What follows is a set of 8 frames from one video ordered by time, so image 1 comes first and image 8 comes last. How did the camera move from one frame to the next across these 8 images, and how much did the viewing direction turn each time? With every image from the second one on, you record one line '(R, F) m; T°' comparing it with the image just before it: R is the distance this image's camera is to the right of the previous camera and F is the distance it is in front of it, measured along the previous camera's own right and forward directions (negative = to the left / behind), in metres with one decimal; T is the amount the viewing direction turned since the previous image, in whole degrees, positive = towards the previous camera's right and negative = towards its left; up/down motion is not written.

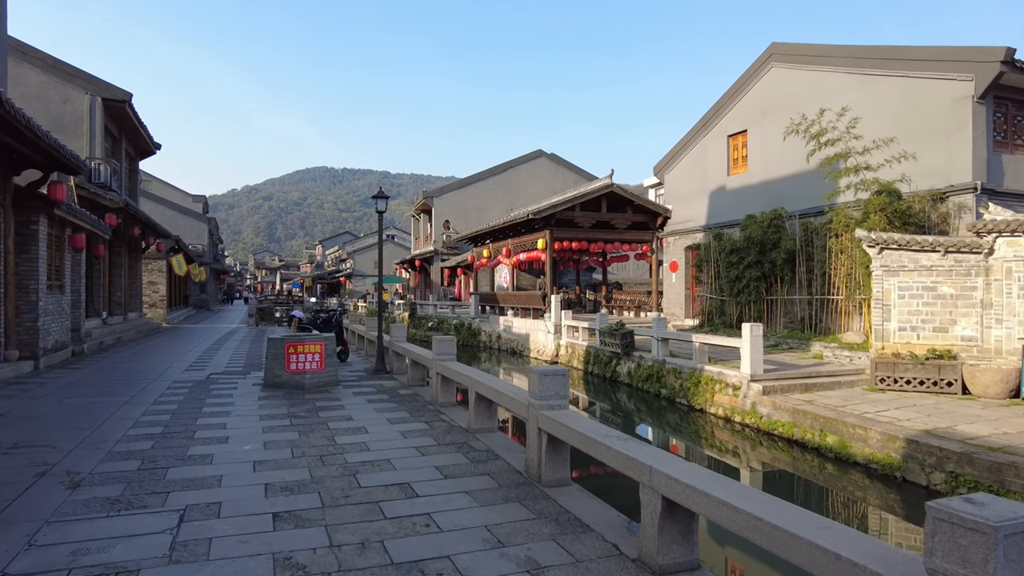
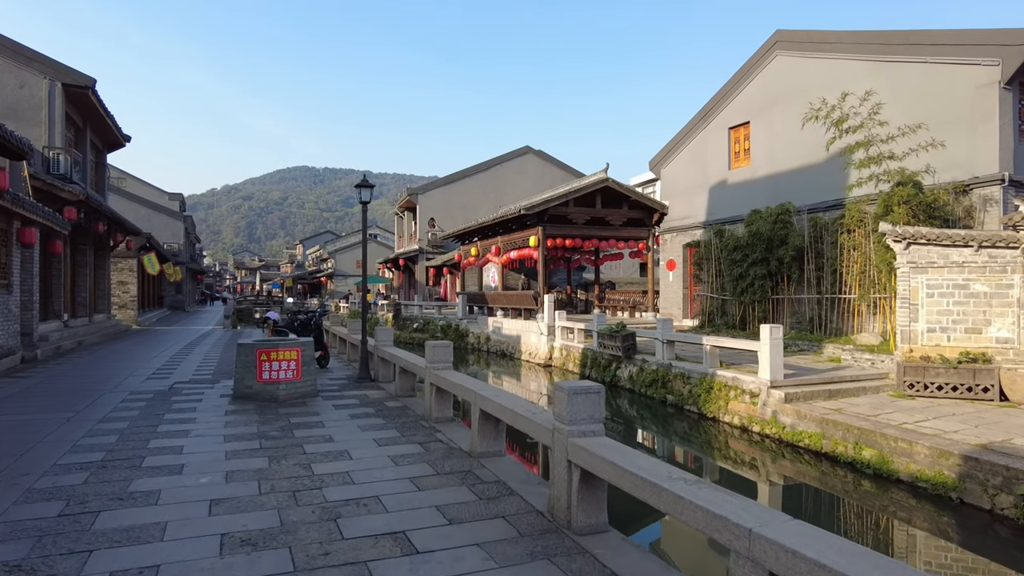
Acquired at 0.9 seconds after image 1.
(-0.2, +0.7) m; +2°
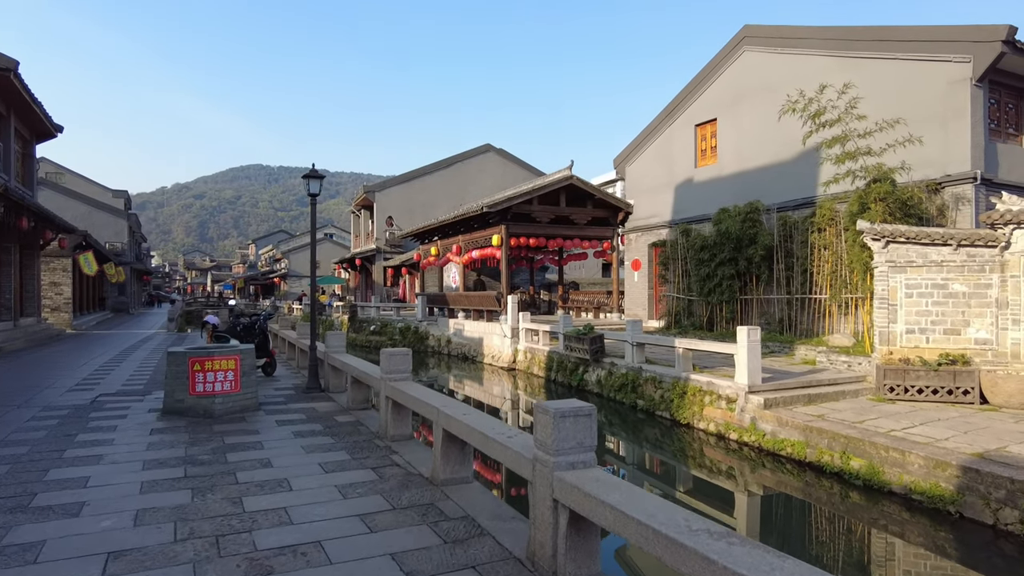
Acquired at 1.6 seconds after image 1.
(-0.1, +0.5) m; +4°
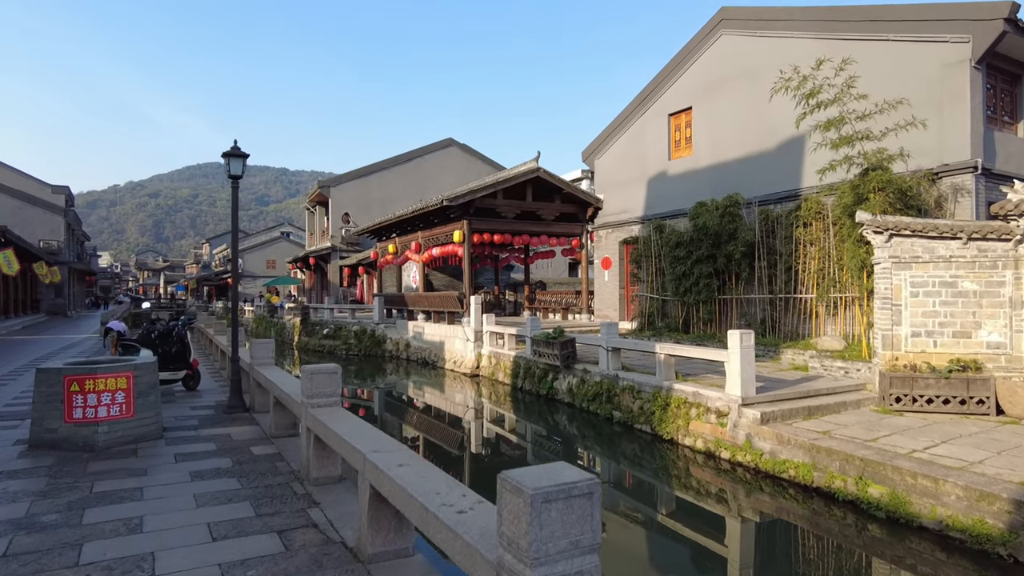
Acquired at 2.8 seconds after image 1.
(0.0, +1.0) m; +3°
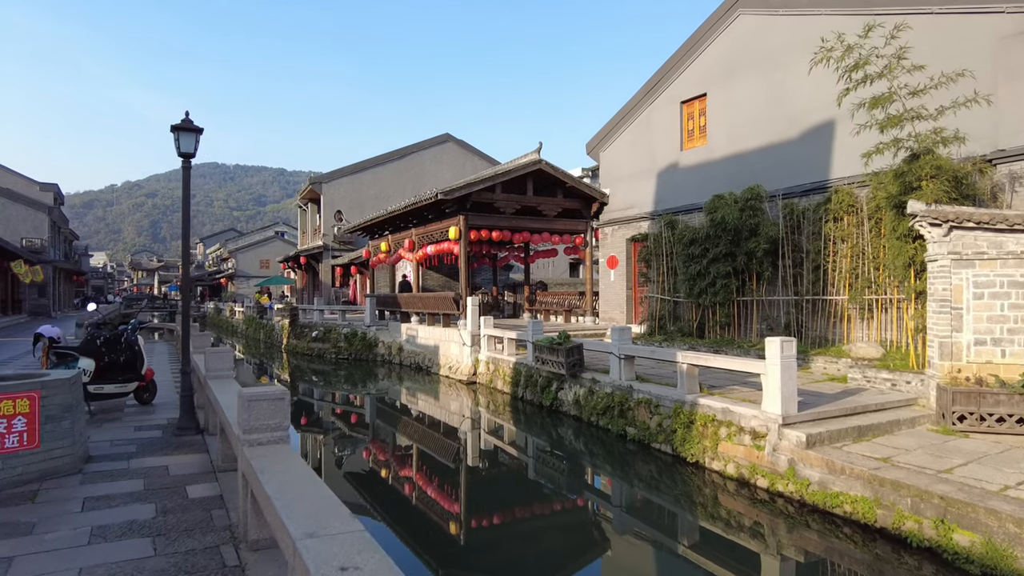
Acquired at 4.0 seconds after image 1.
(0.0, +0.9) m; 0°
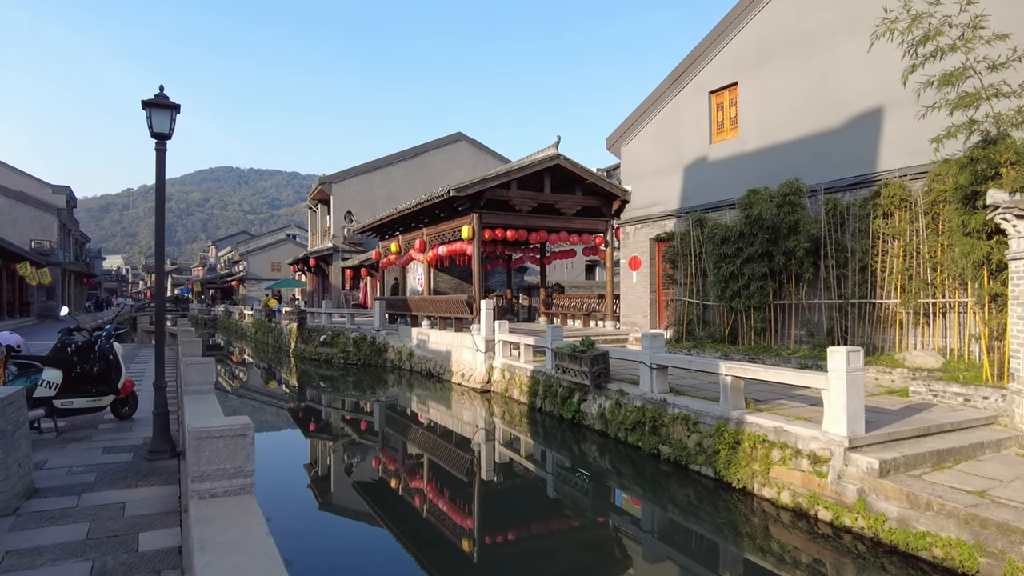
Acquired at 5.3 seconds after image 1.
(-0.1, +0.7) m; -1°
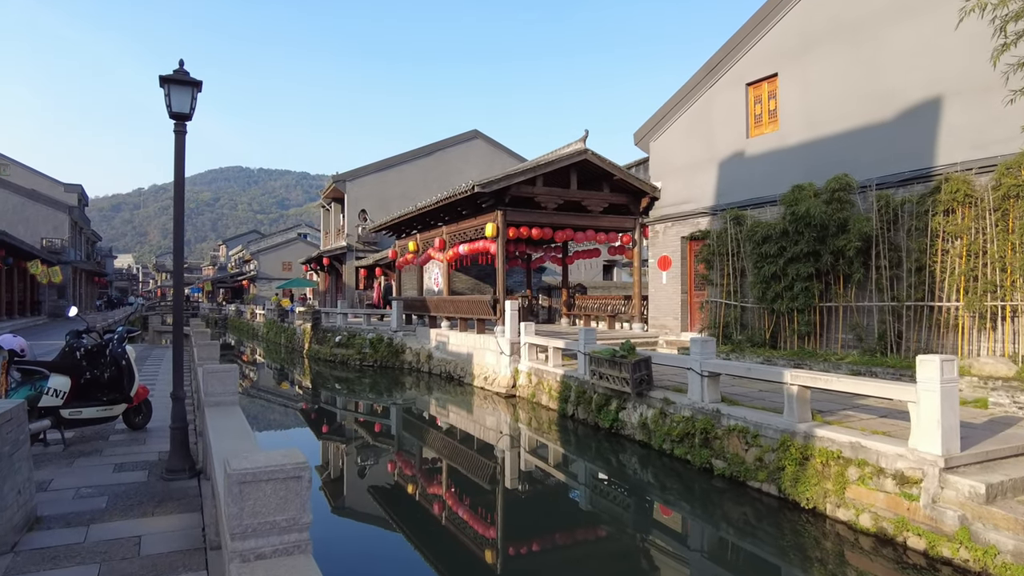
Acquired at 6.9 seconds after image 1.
(-0.3, +0.5) m; -1°
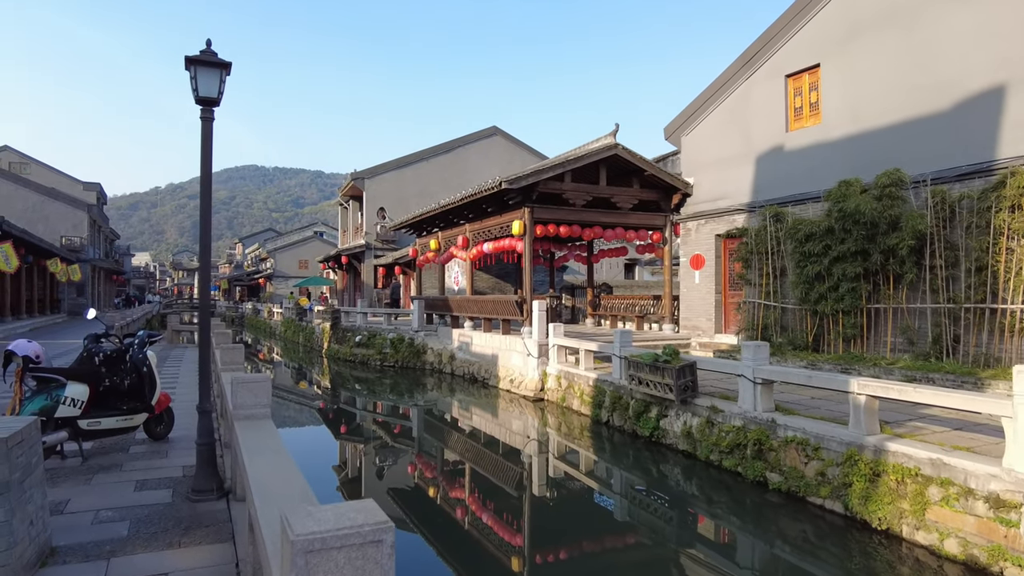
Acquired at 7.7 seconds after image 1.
(-0.3, +0.4) m; -1°
